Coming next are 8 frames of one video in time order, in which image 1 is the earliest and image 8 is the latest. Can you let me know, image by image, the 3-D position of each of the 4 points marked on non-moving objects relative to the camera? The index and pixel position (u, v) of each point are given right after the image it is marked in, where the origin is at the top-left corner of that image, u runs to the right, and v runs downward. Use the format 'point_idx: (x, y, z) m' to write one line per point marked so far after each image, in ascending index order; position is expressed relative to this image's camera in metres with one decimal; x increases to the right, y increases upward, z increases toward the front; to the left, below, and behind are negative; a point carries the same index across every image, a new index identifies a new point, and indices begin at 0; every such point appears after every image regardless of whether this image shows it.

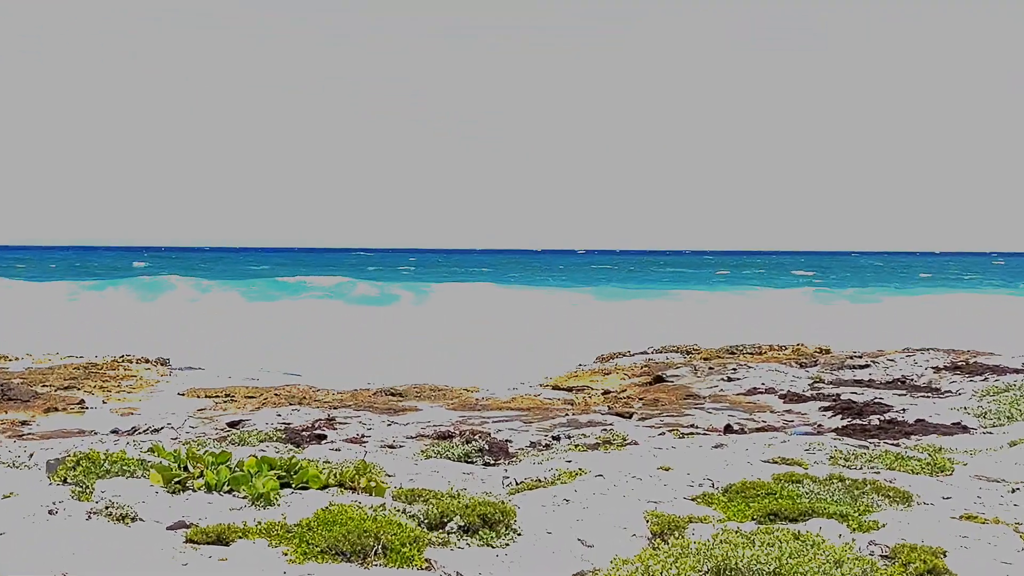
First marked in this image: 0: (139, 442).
0: (-5.3, -2.2, +16.0) m
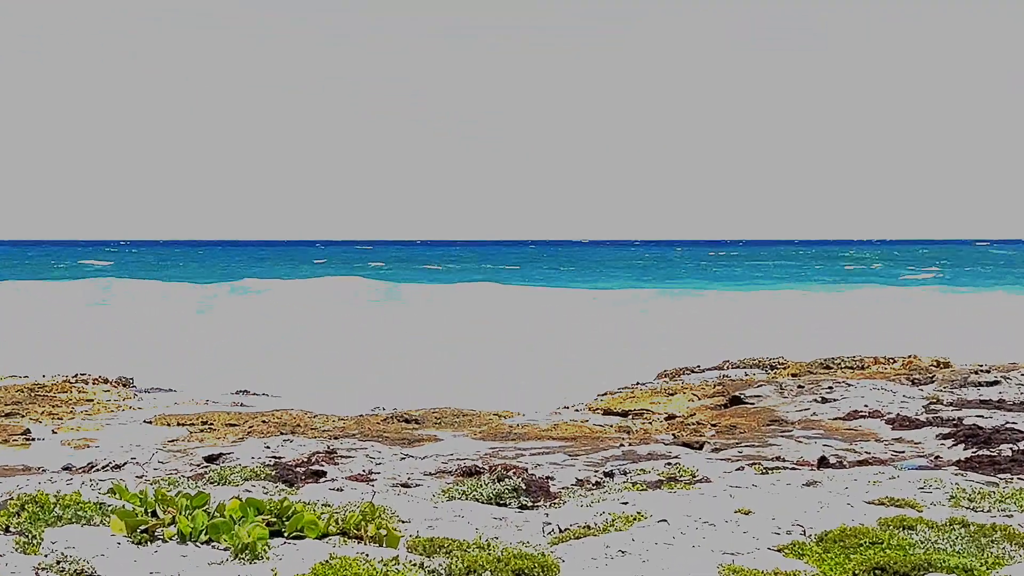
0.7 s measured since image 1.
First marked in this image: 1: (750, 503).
0: (-4.8, -2.3, +13.1) m
1: (+2.5, -2.3, +11.9) m
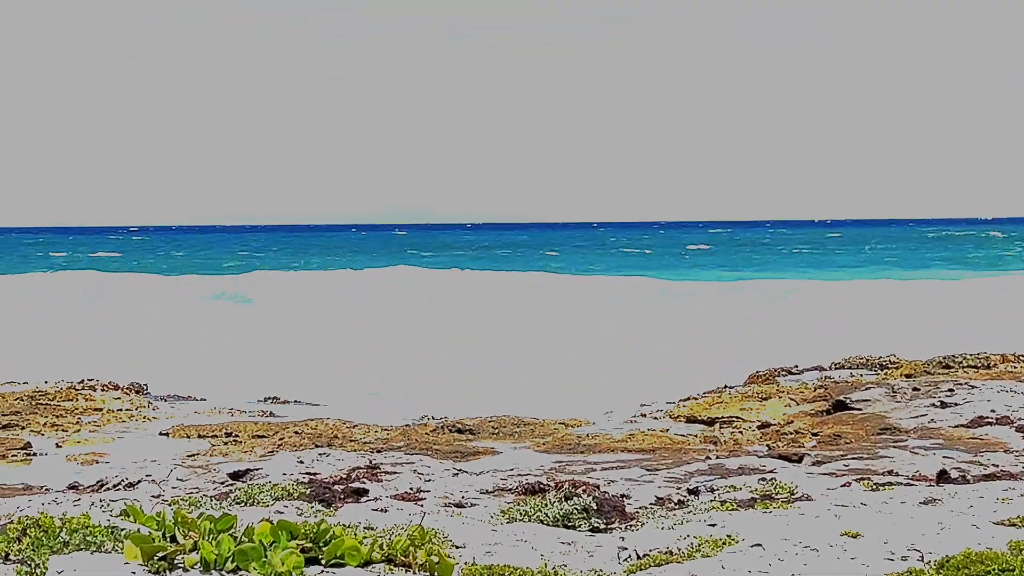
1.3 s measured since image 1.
0: (-4.1, -2.2, +11.6) m
1: (+3.2, -2.2, +10.3) m
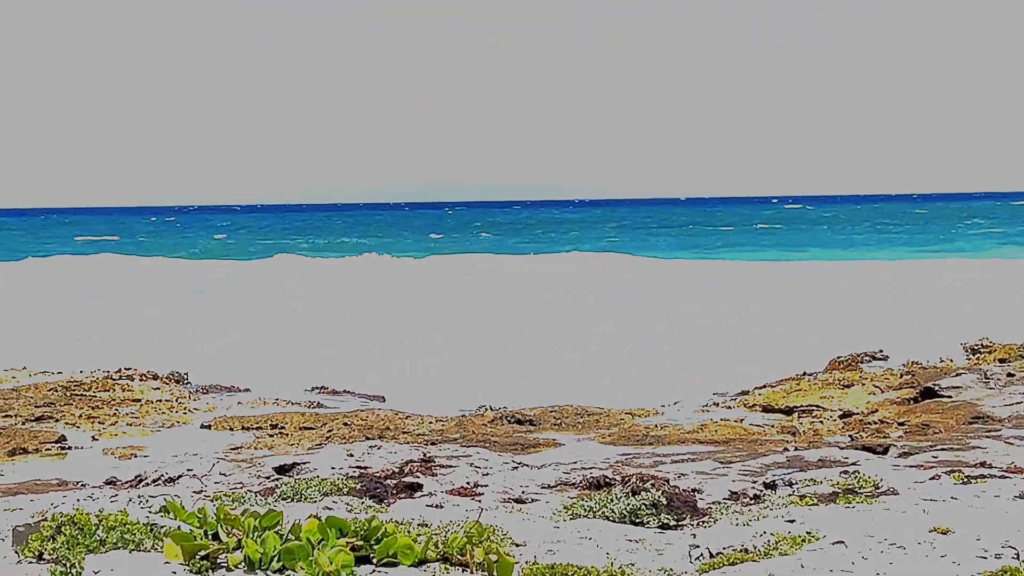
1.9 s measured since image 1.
0: (-3.5, -2.0, +10.9) m
1: (+3.8, -2.0, +9.7) m
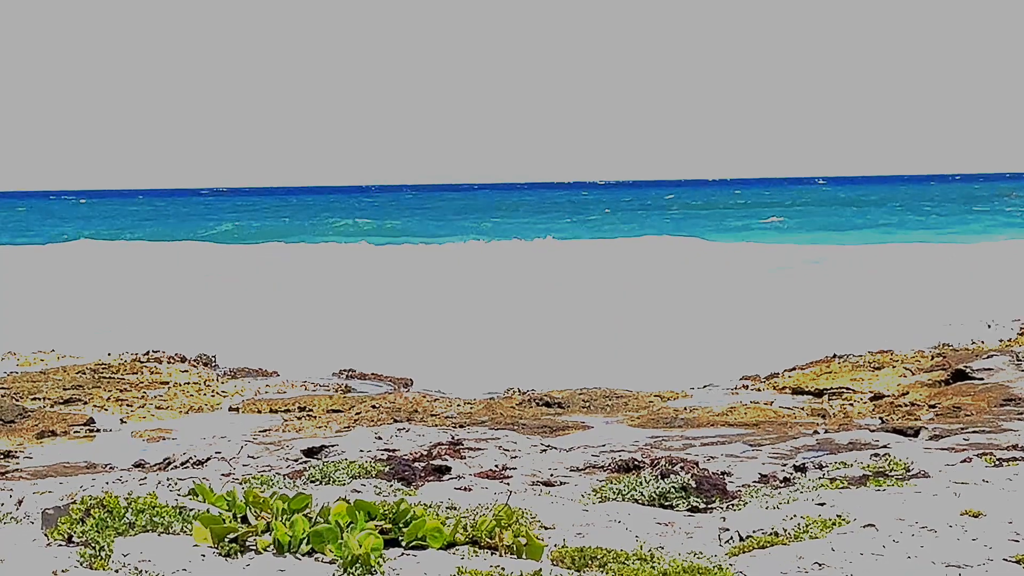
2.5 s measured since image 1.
0: (-3.3, -1.9, +11.0) m
1: (+4.0, -1.9, +9.7) m
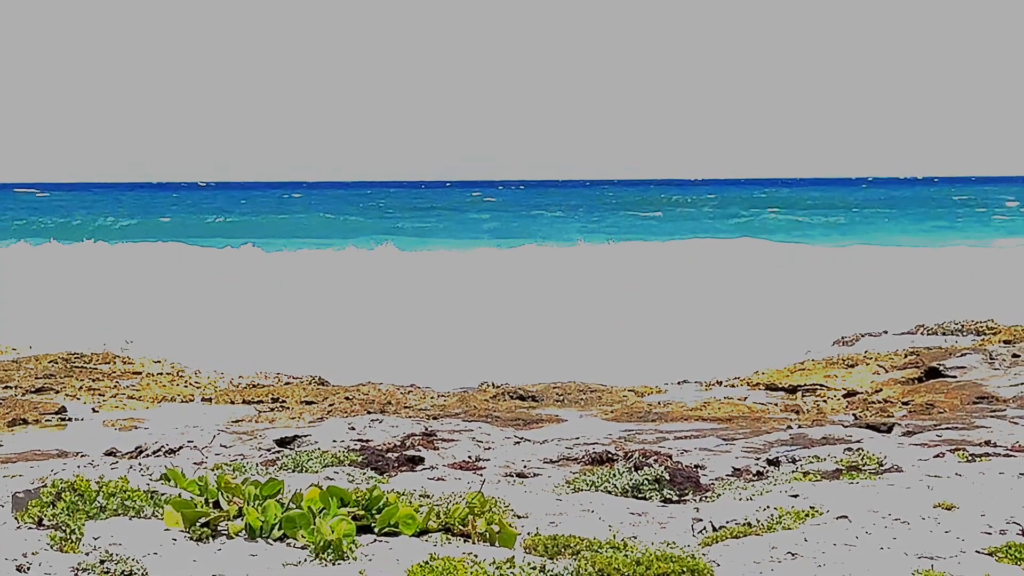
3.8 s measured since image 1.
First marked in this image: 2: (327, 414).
0: (-3.5, -1.8, +10.9) m
1: (+3.8, -1.8, +9.7) m
2: (-2.1, -1.5, +12.5) m
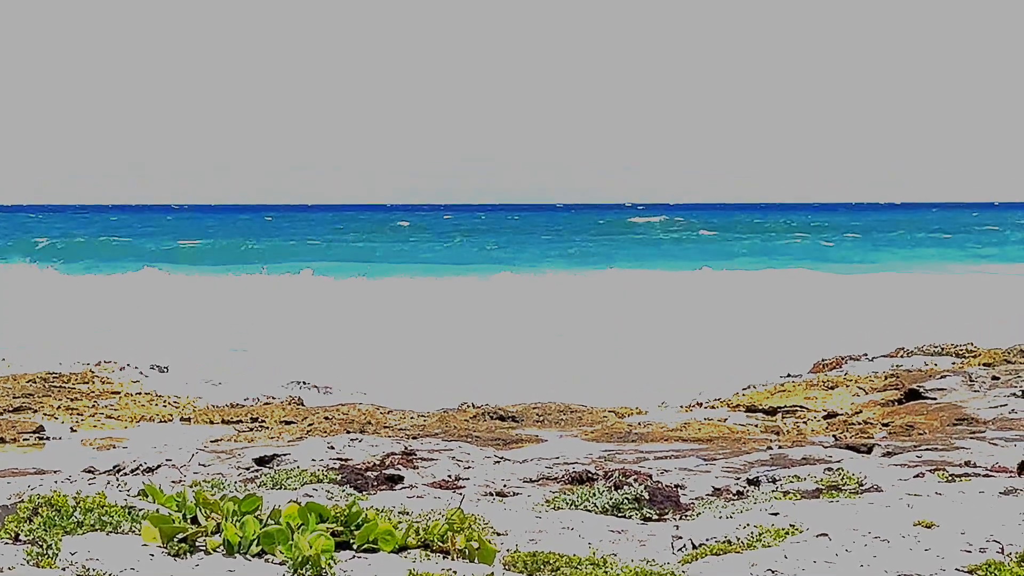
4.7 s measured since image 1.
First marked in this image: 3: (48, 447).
0: (-3.7, -1.9, +10.9) m
1: (+3.6, -2.0, +9.7) m
2: (-2.3, -1.8, +12.5) m
3: (-4.9, -1.8, +12.1) m
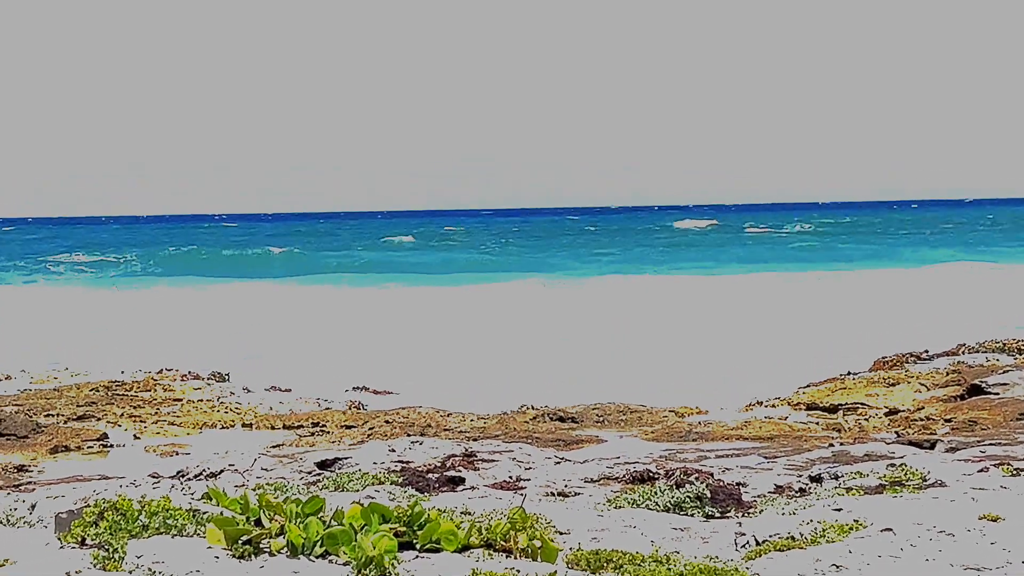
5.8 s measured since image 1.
0: (-3.1, -2.0, +11.0) m
1: (+4.1, -1.9, +9.6) m
2: (-1.7, -1.9, +12.6) m
3: (-4.3, -1.9, +12.2) m
